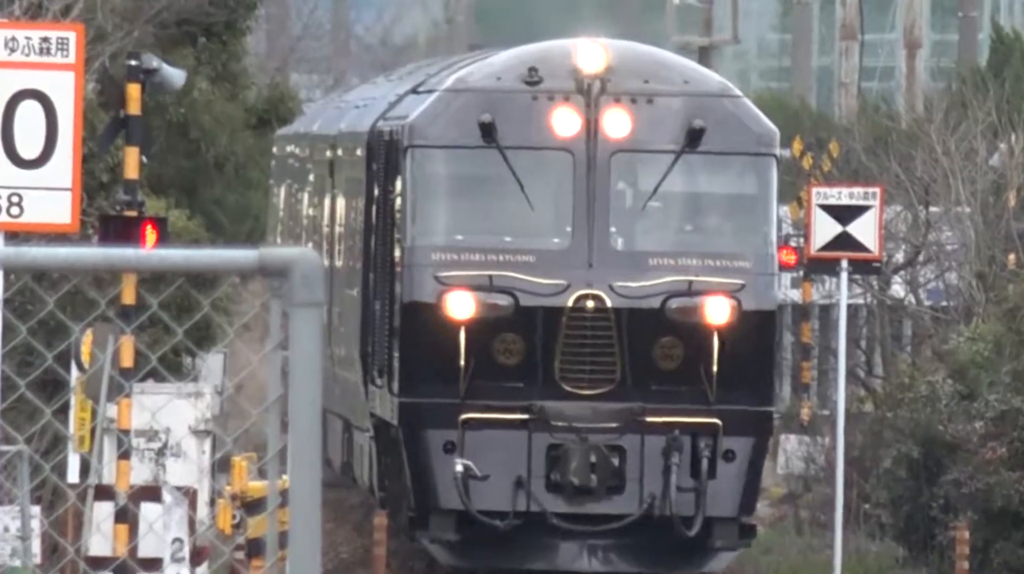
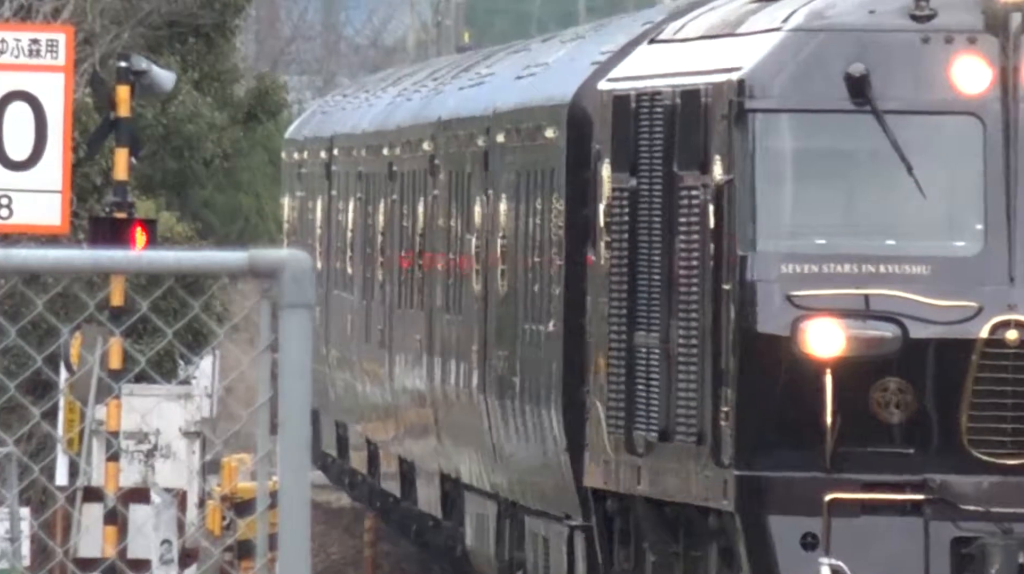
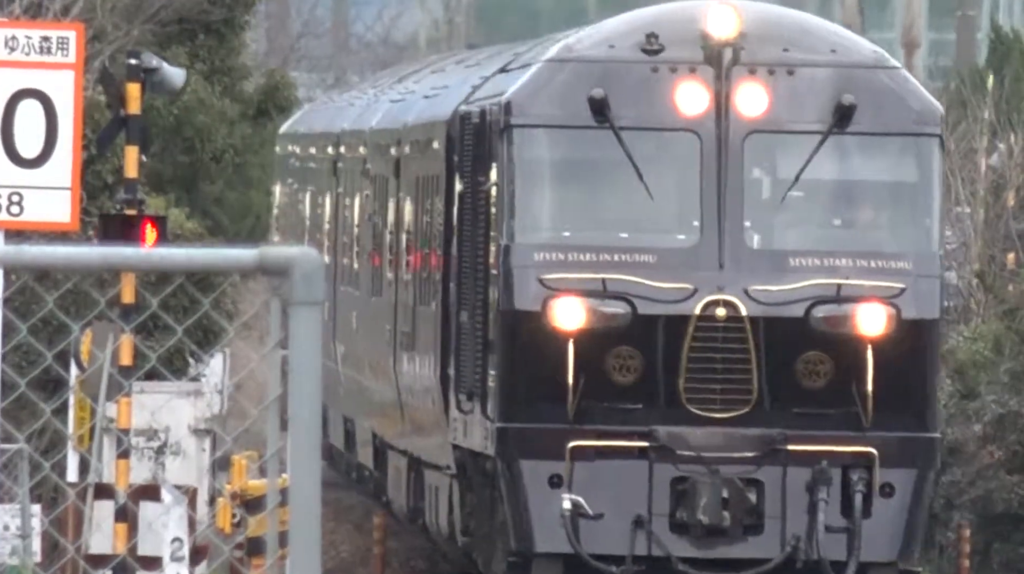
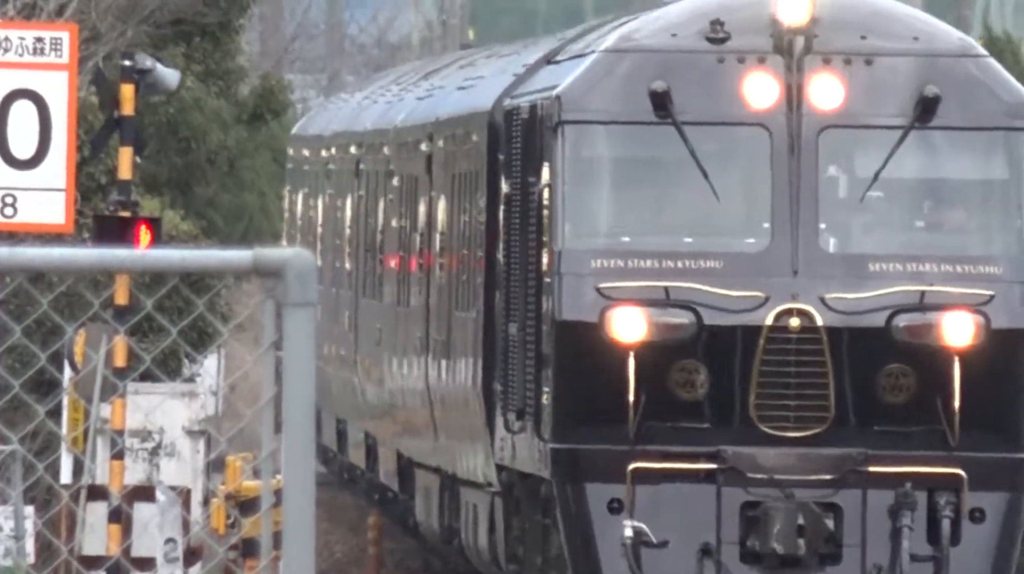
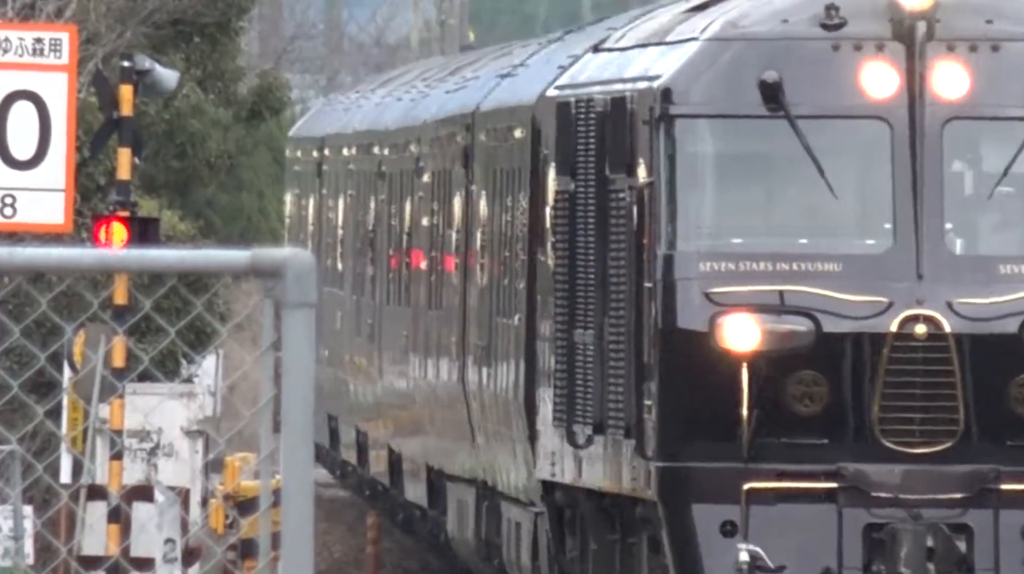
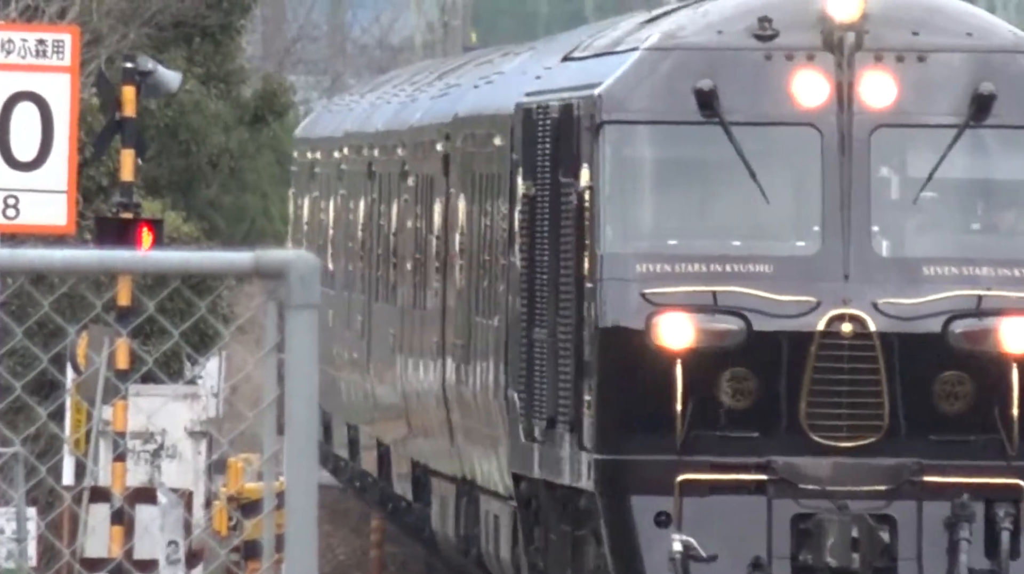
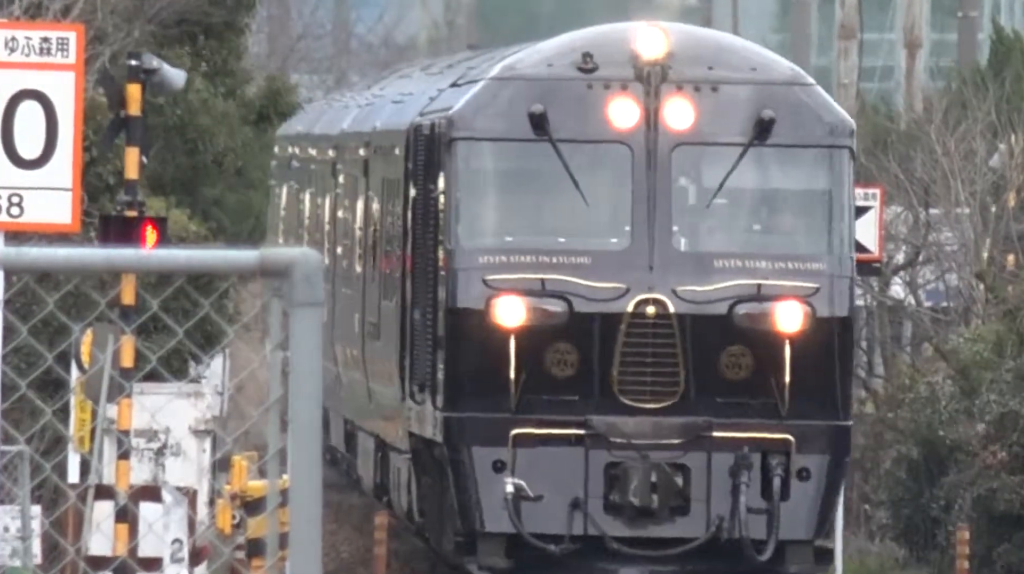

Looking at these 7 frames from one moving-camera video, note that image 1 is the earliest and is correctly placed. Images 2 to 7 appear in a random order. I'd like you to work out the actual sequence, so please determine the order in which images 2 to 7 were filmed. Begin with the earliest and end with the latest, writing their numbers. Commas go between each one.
7, 3, 4, 6, 5, 2
